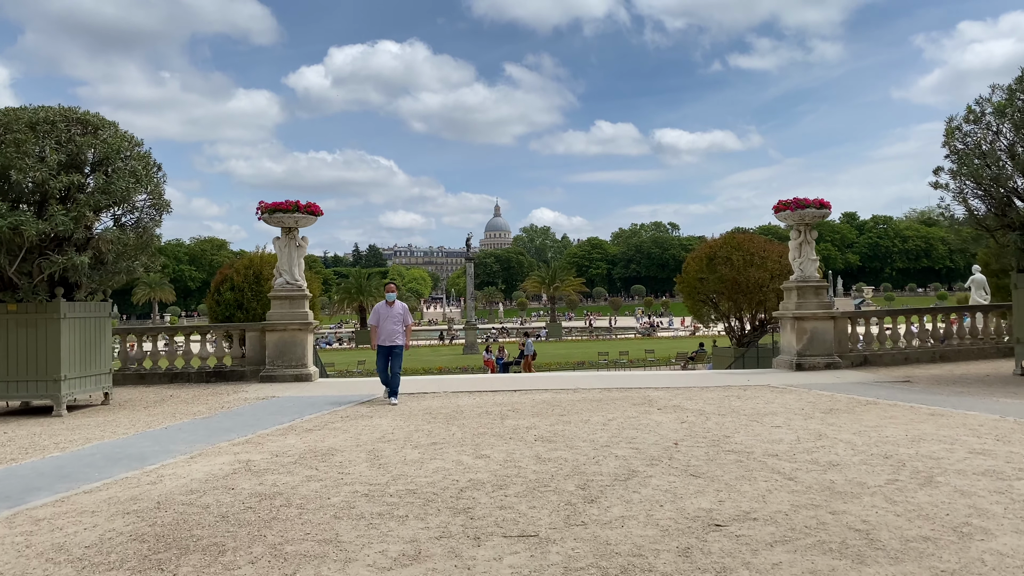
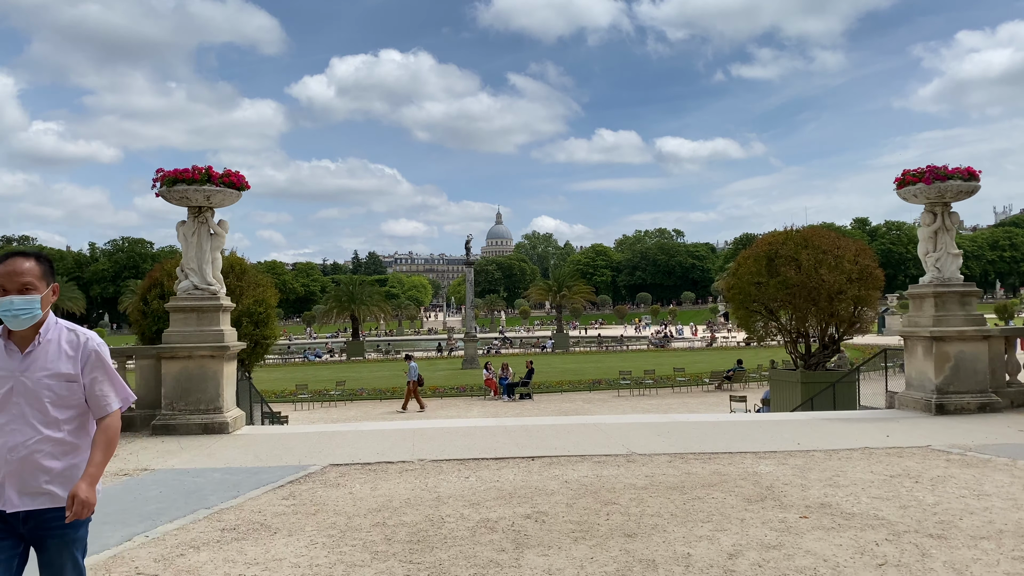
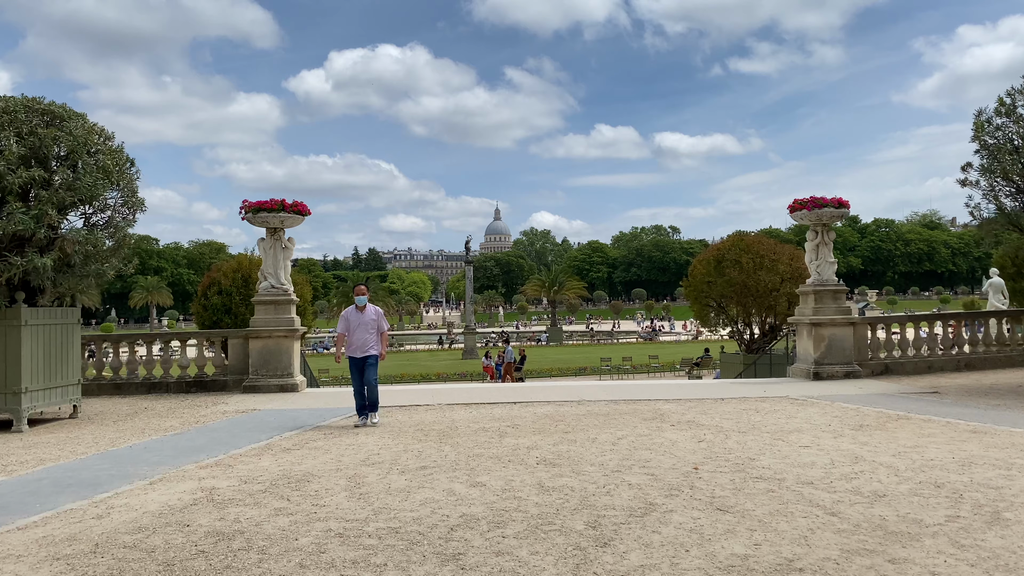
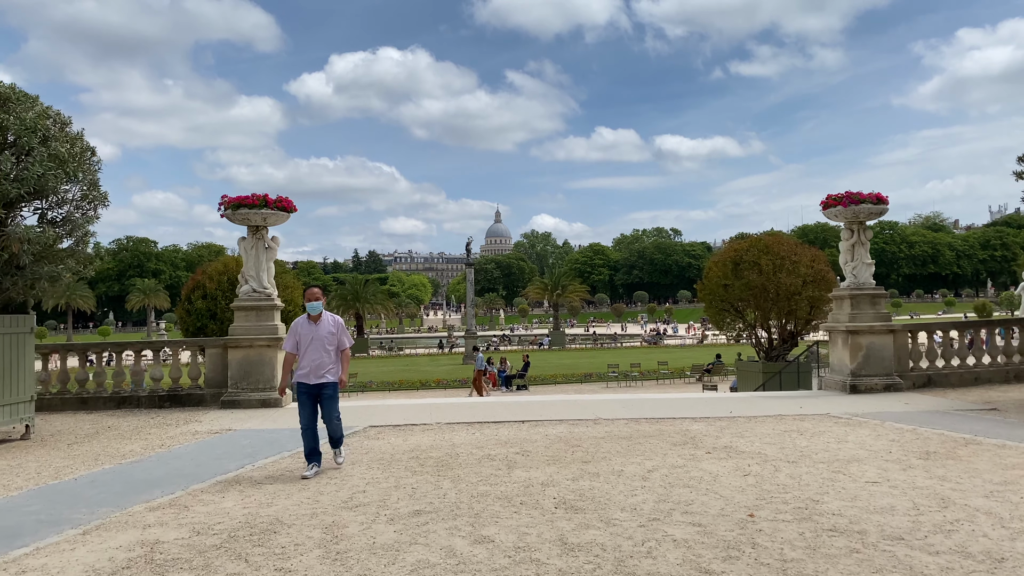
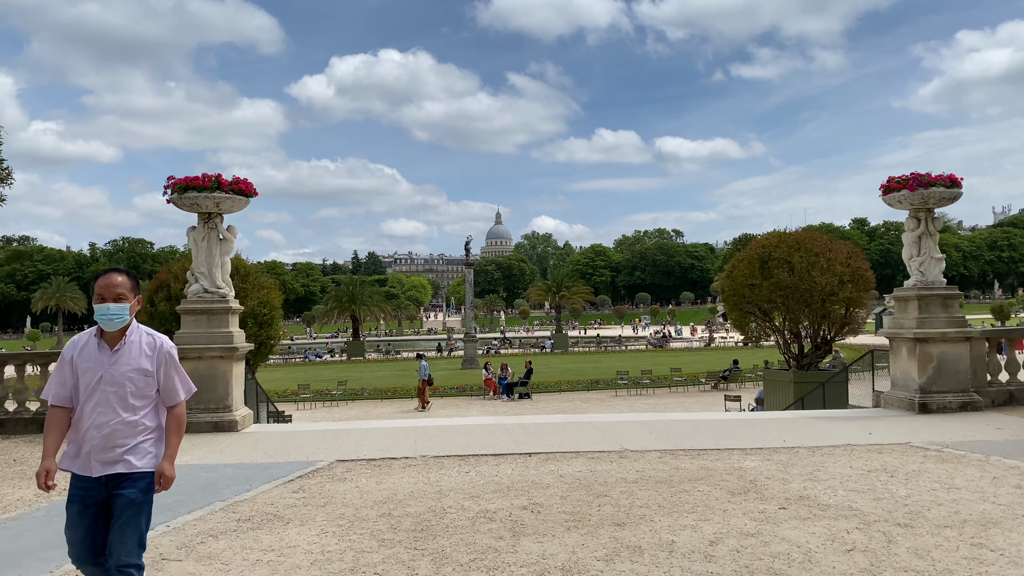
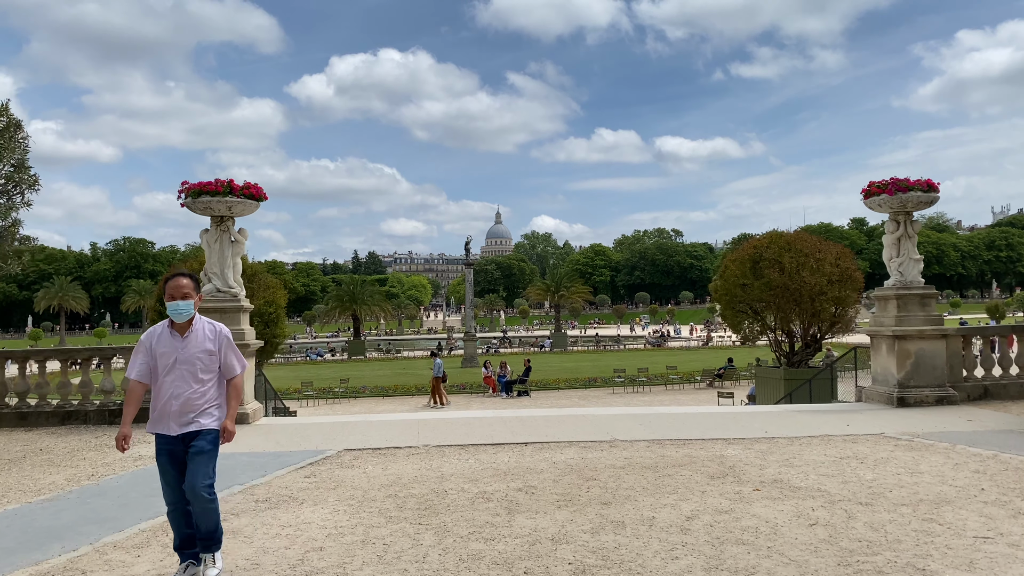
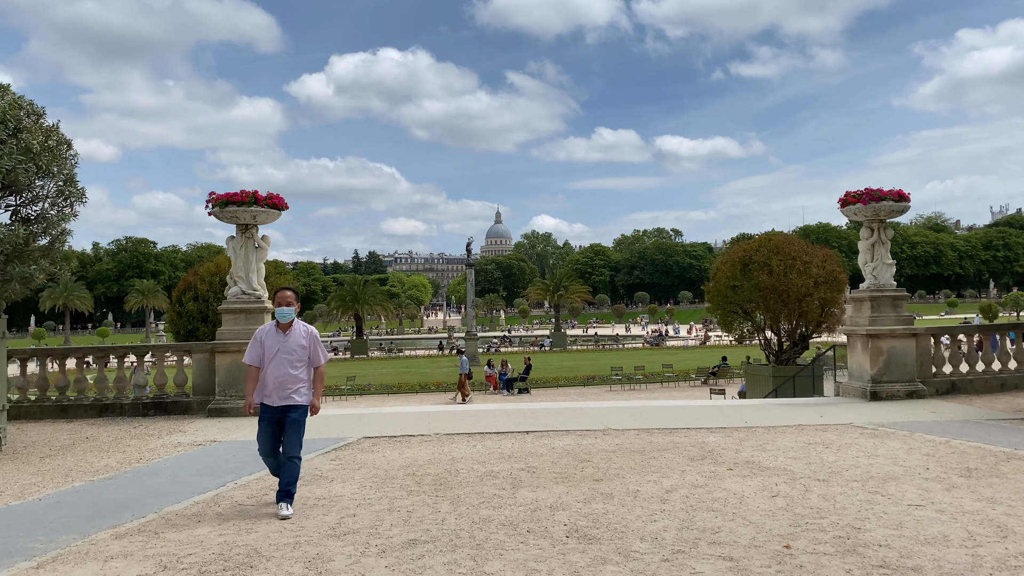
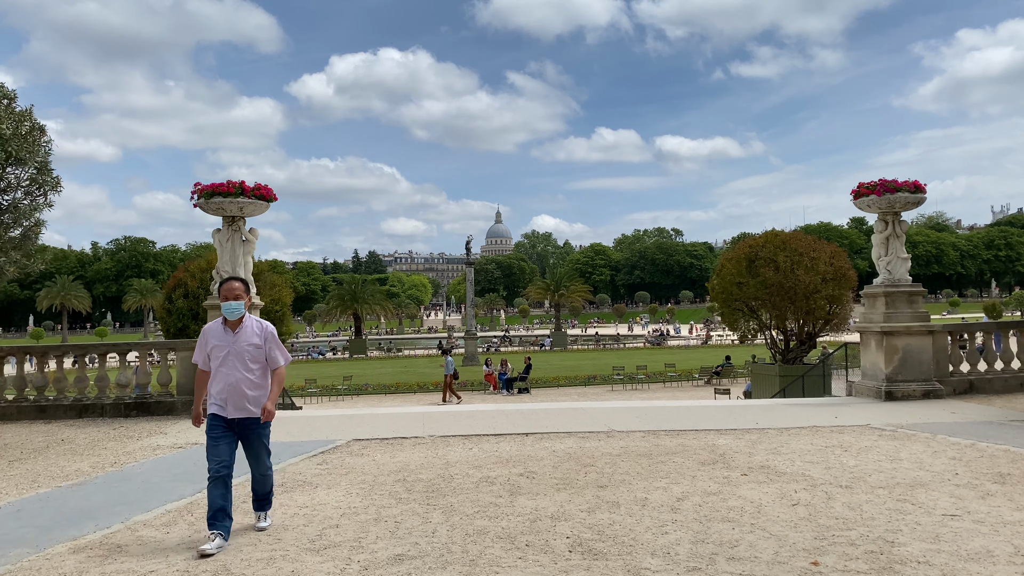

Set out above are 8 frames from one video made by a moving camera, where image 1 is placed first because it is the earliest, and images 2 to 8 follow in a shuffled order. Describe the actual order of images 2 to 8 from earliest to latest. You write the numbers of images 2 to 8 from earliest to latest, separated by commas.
3, 4, 7, 8, 6, 5, 2
